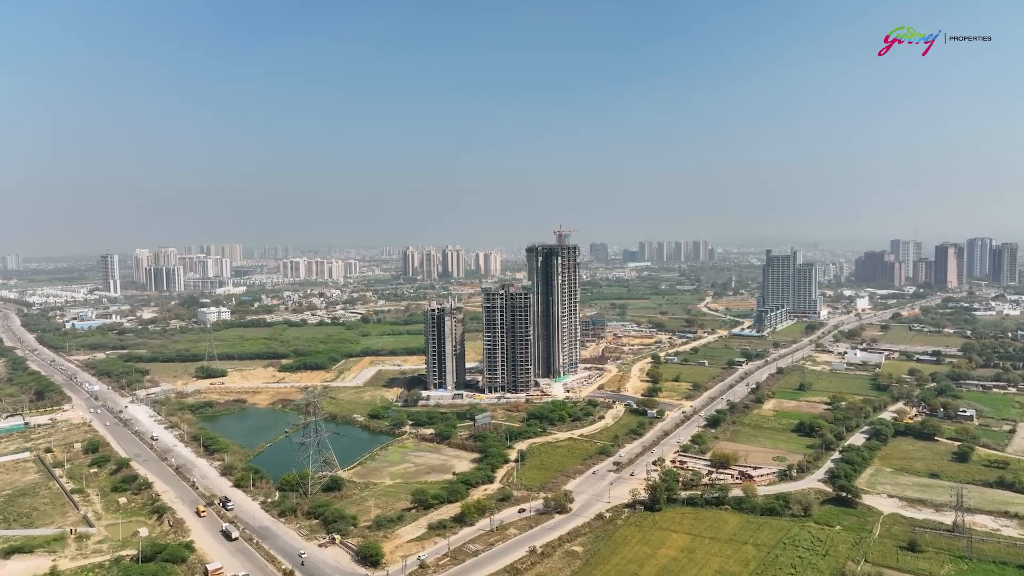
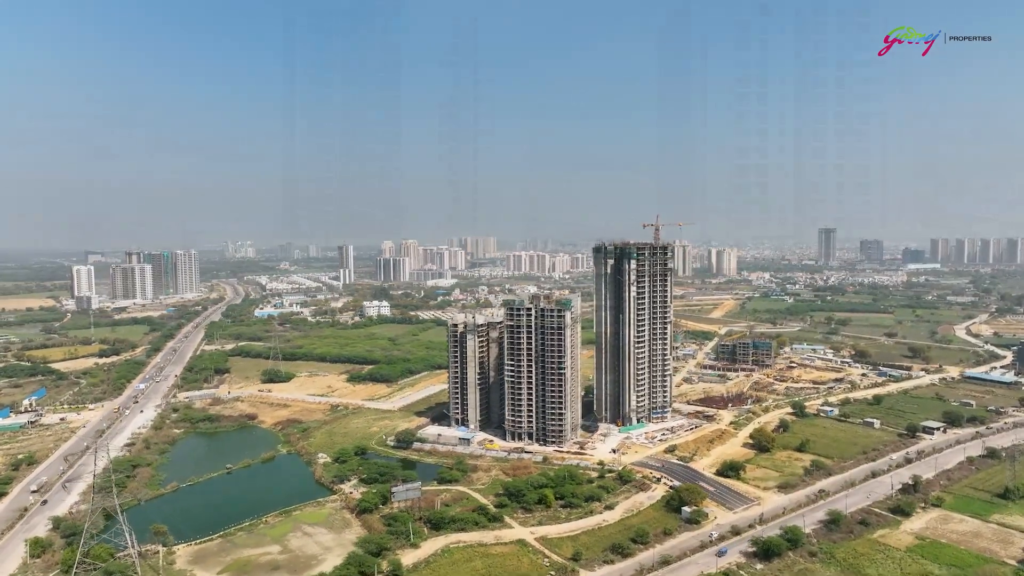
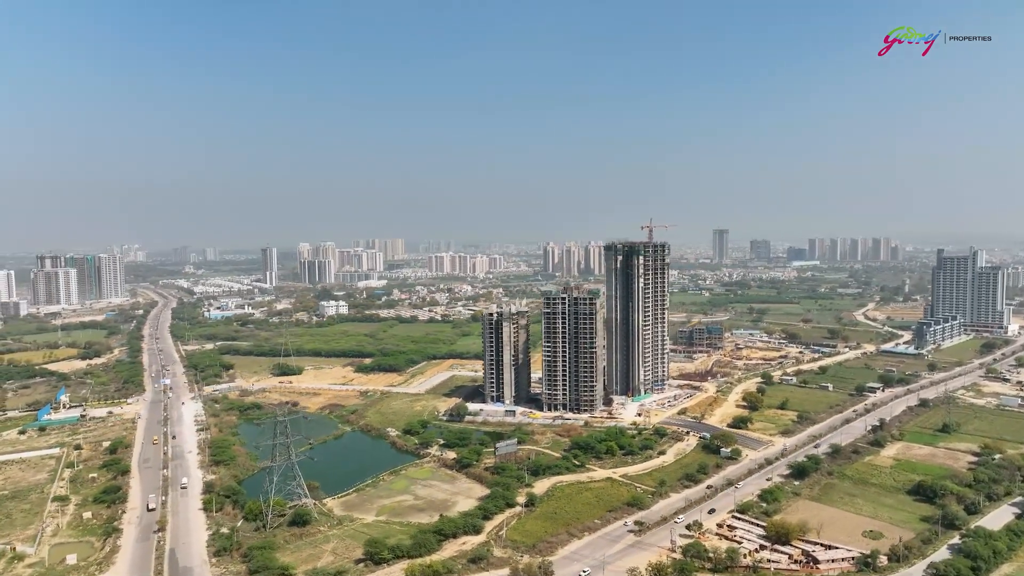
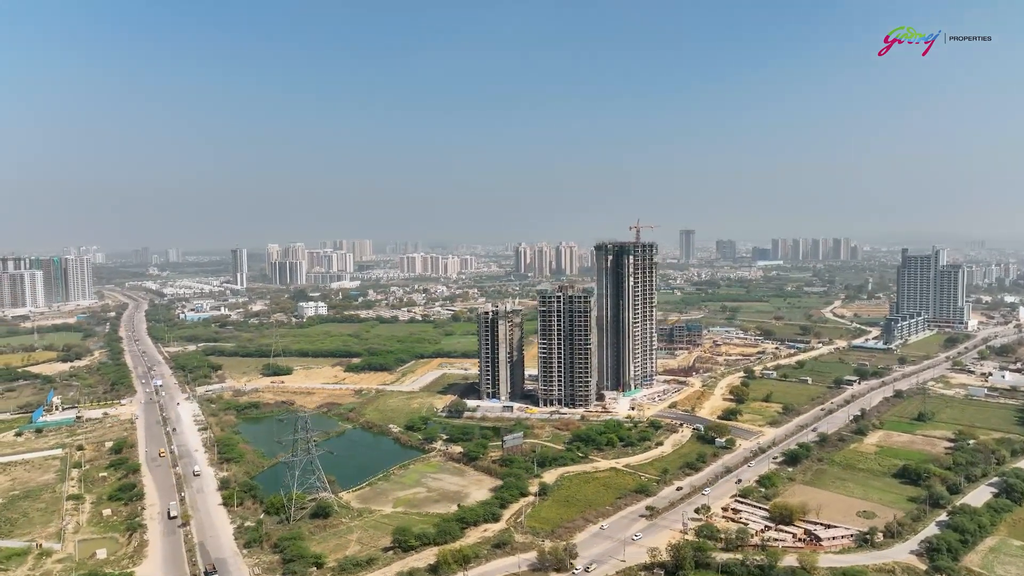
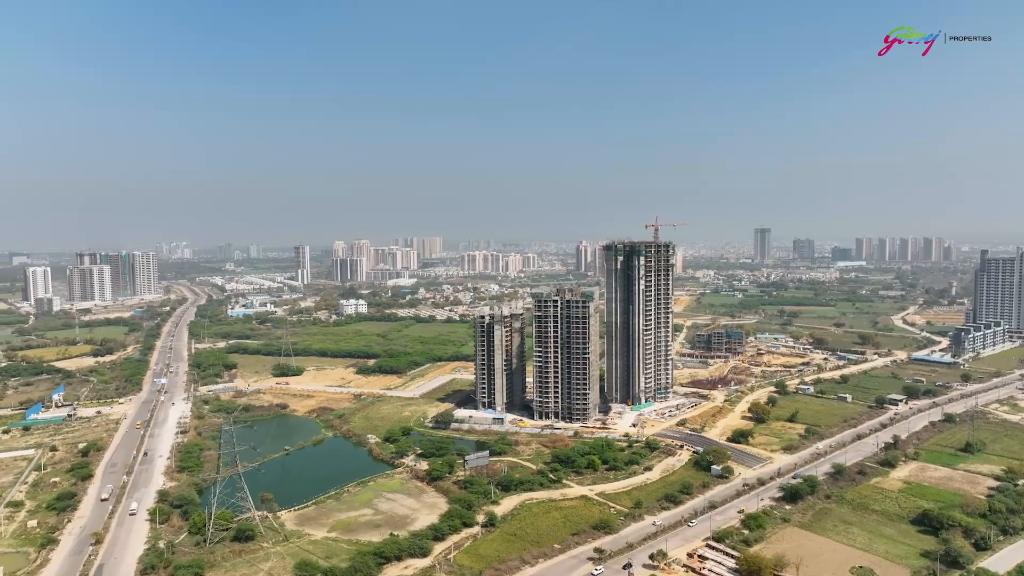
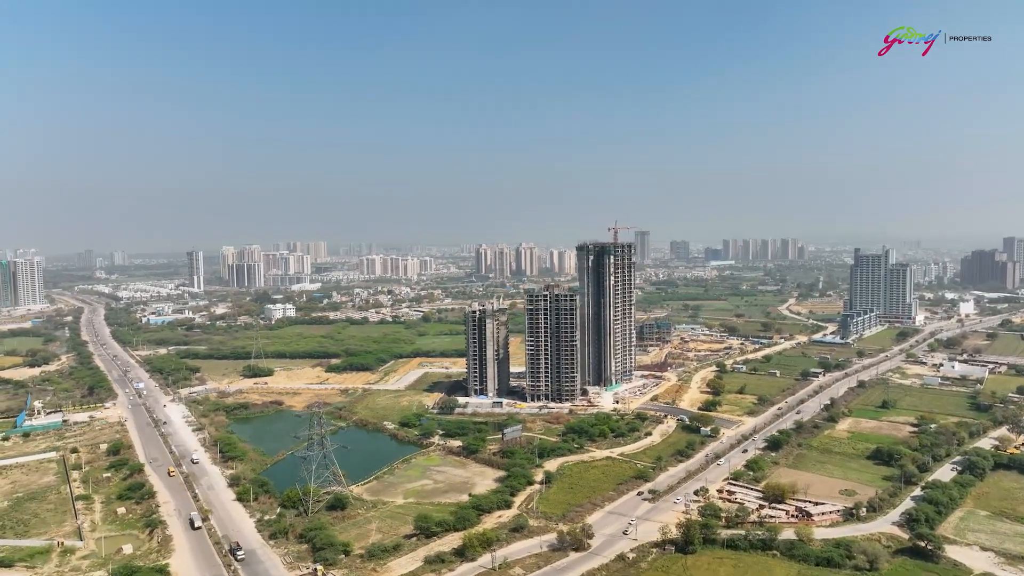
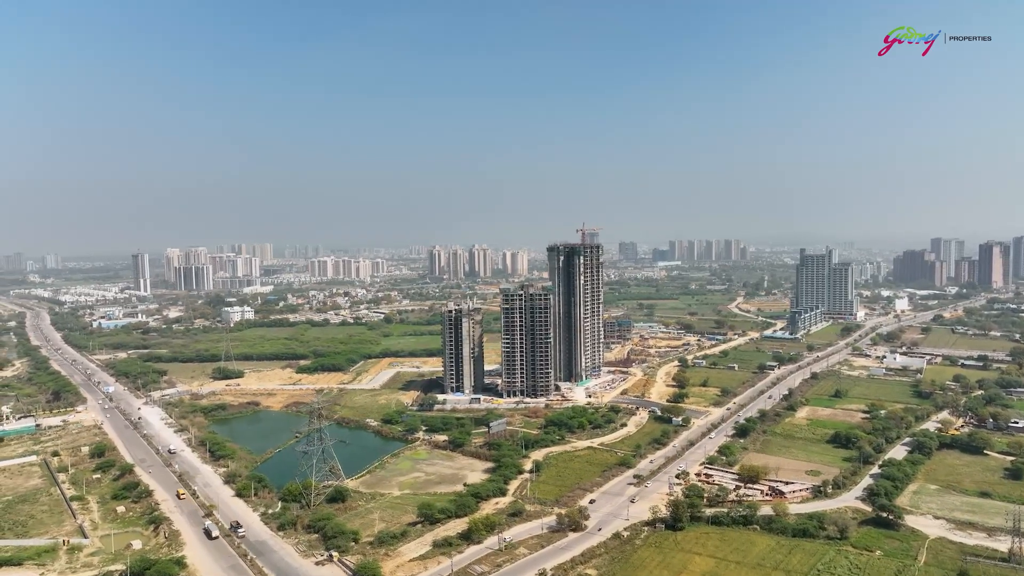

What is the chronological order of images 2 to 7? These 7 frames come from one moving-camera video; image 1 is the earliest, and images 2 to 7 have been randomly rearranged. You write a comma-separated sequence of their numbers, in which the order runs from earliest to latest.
7, 6, 4, 3, 5, 2
